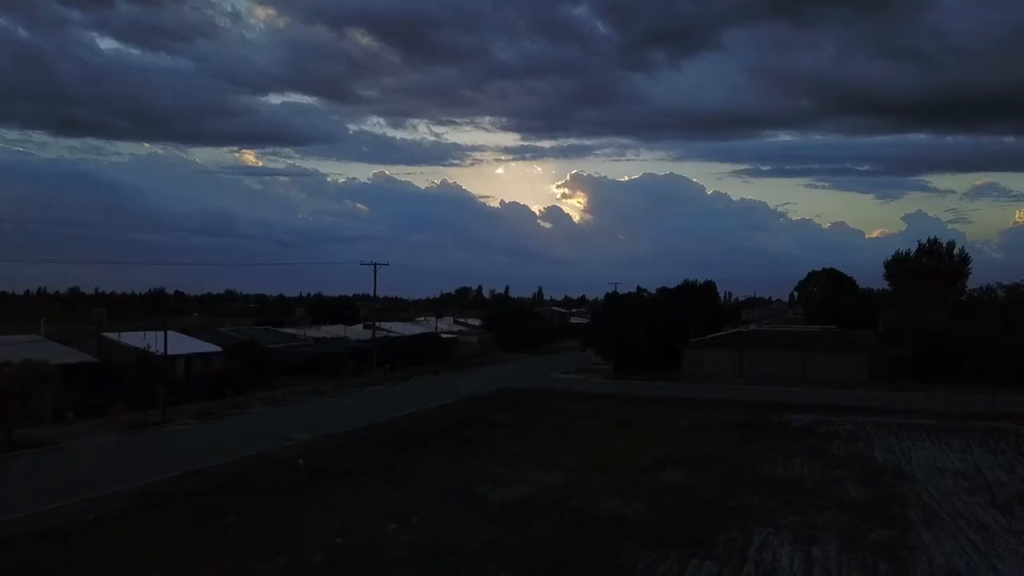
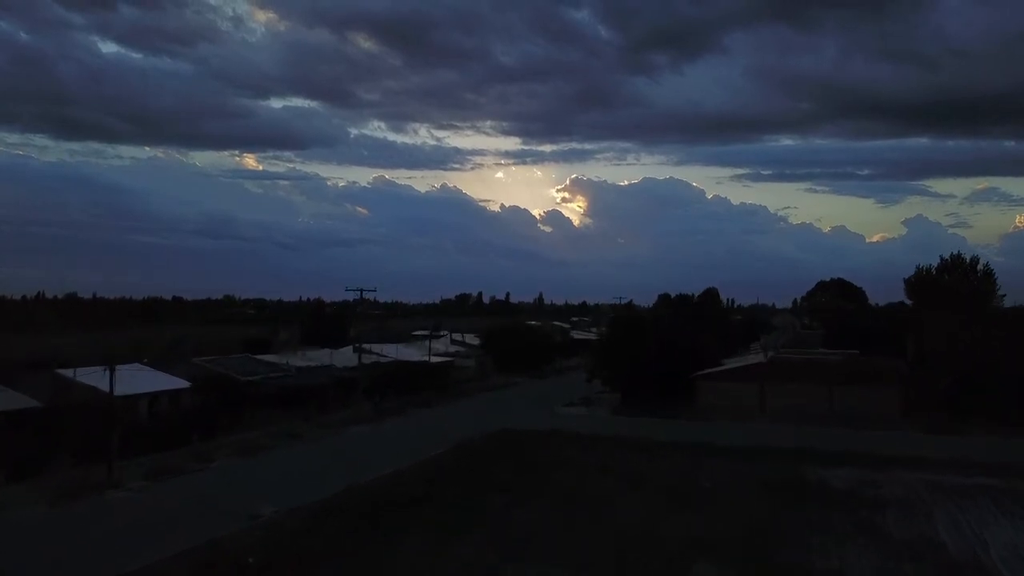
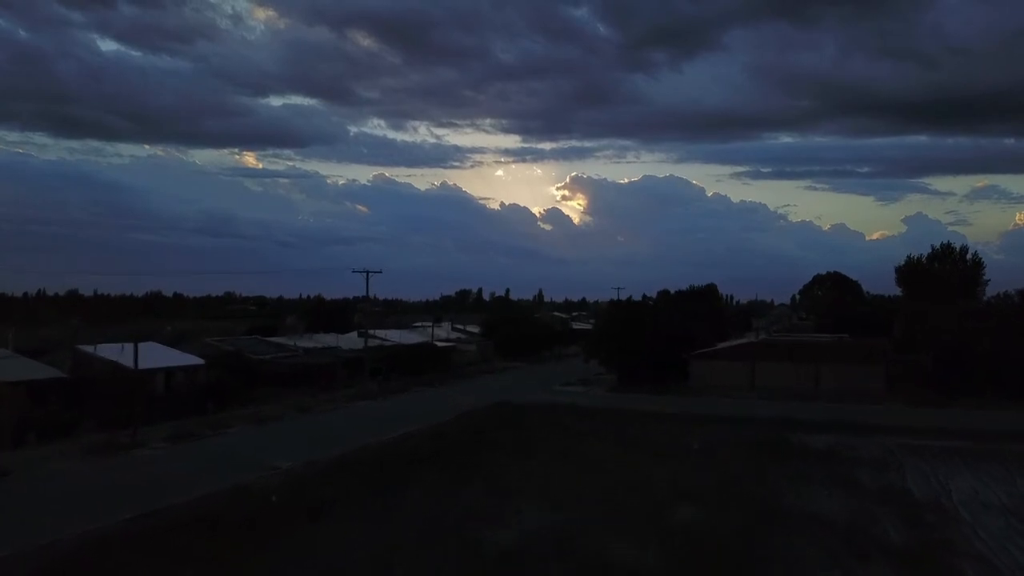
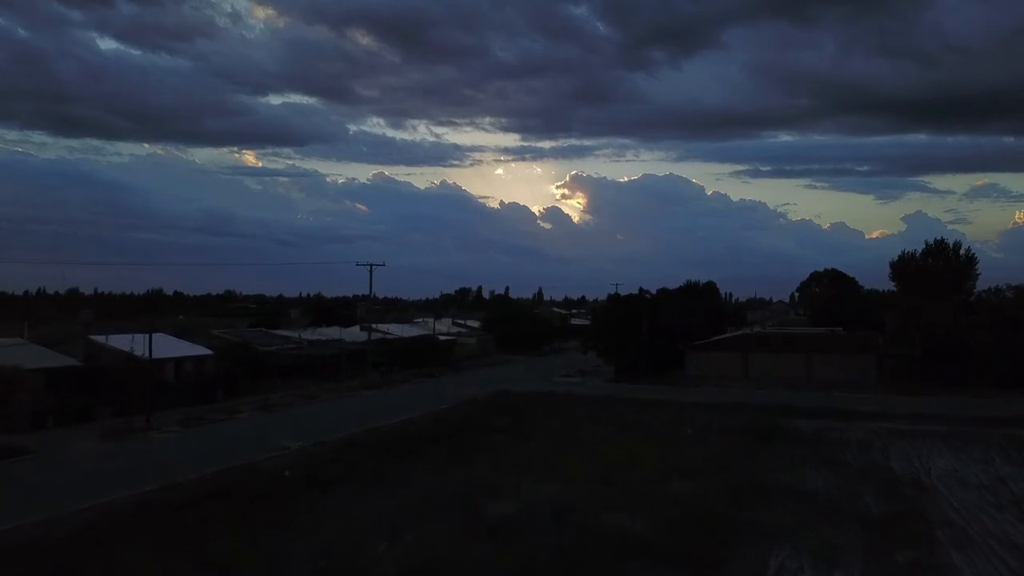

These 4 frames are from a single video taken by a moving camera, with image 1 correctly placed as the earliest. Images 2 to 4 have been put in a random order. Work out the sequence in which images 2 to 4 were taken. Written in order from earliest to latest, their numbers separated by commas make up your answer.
4, 3, 2
